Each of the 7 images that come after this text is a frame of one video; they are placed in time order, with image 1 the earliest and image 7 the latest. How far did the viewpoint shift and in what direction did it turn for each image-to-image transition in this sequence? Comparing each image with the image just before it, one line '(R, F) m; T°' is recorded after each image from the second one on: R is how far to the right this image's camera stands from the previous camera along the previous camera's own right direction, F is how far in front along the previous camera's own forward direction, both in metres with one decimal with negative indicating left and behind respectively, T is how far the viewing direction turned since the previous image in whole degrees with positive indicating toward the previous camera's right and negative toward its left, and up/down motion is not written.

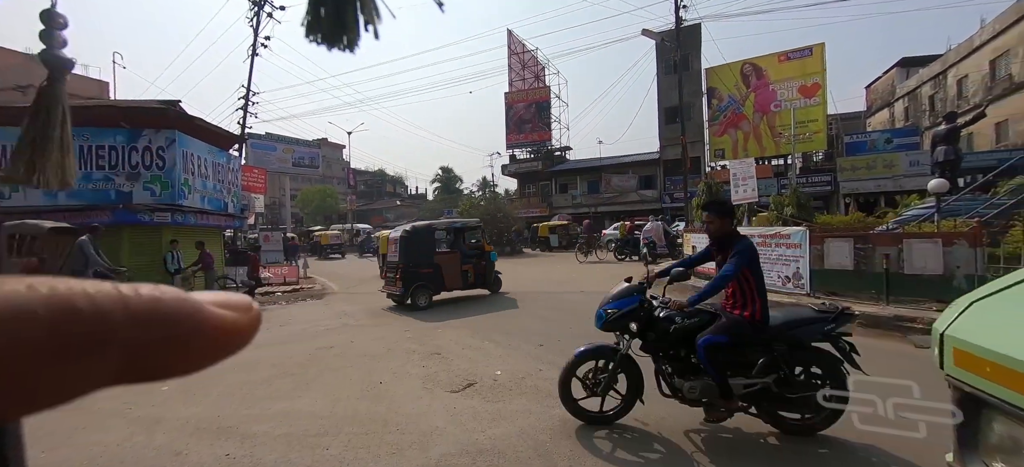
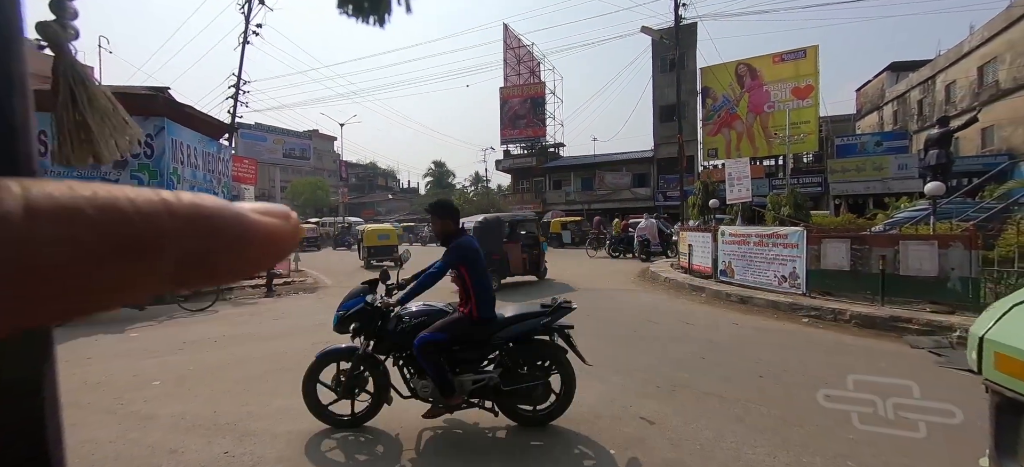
(-0.2, +0.1) m; +1°
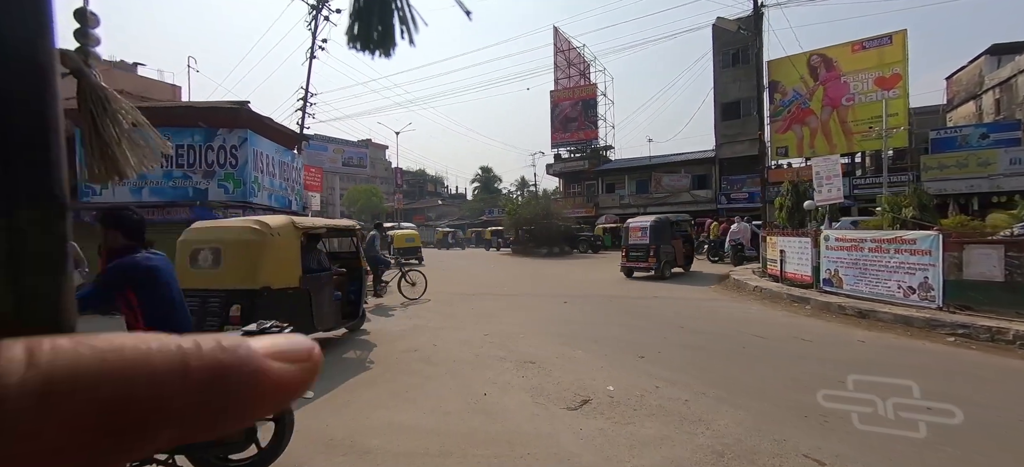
(-0.8, +0.3) m; -6°
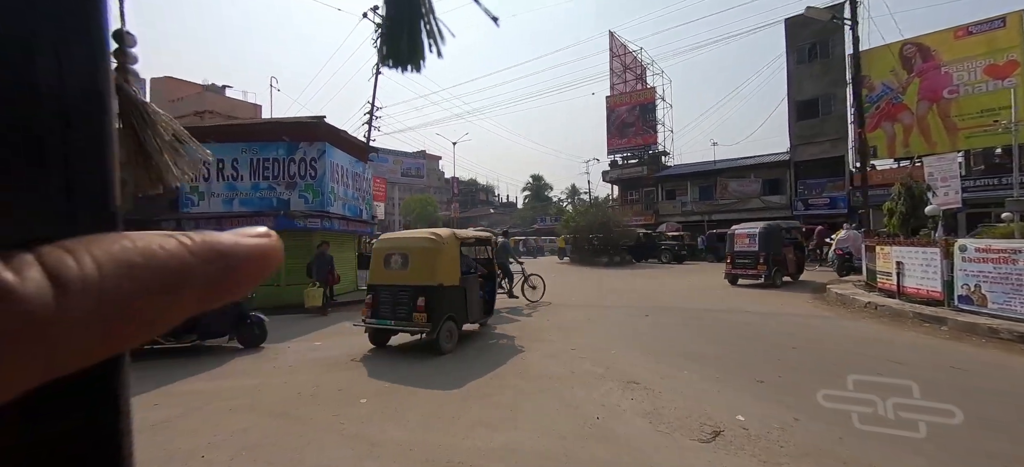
(-0.7, +0.3) m; -7°
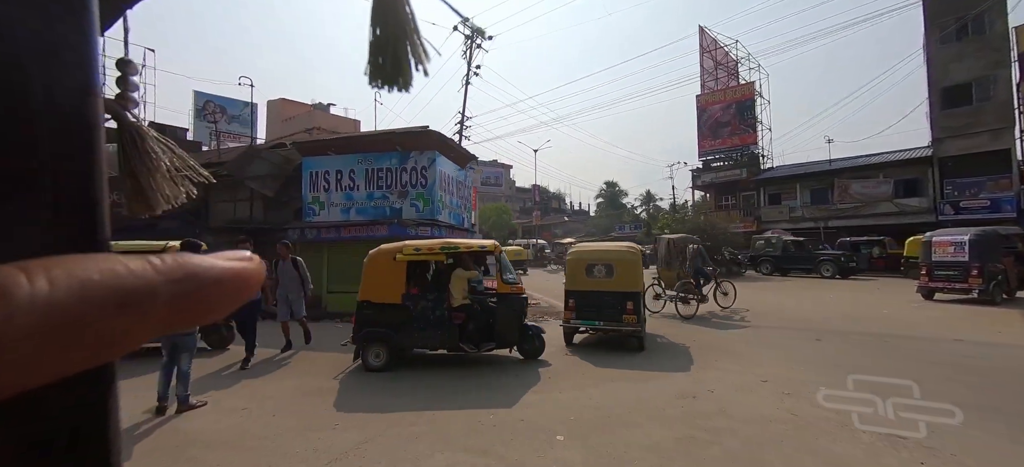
(-1.5, +0.6) m; -9°
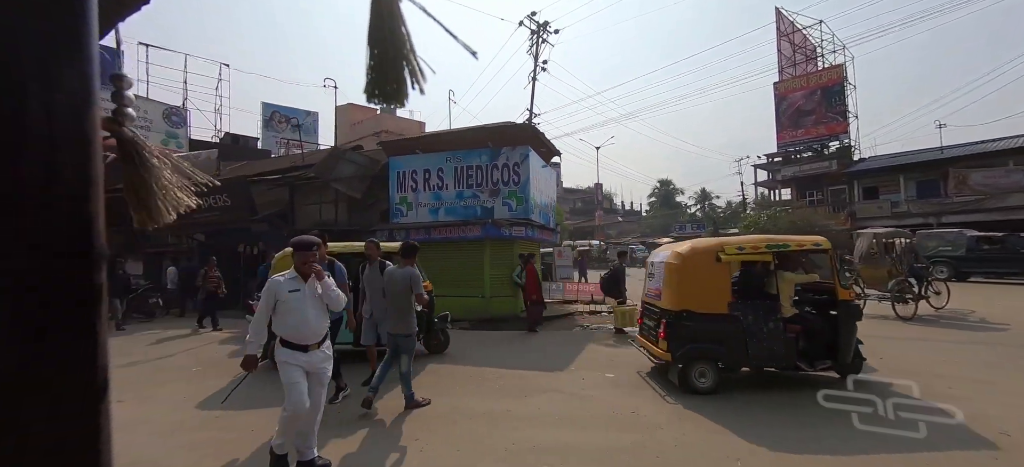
(-1.8, +0.9) m; -6°
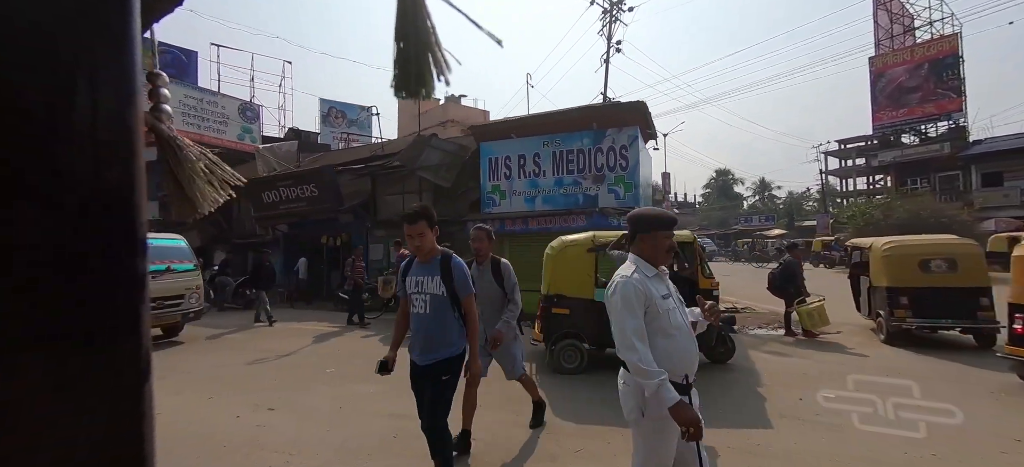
(-2.0, +0.9) m; -5°
